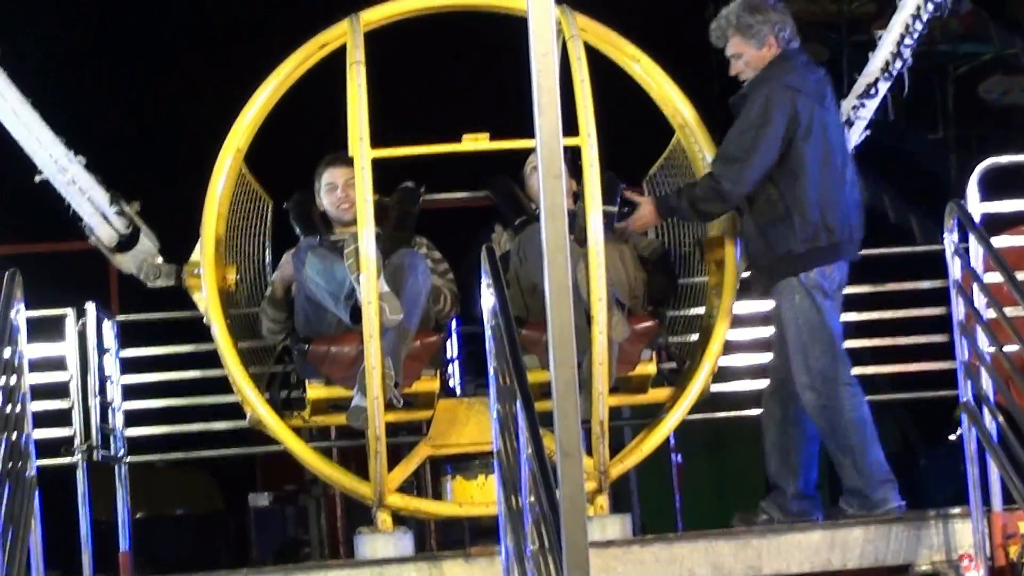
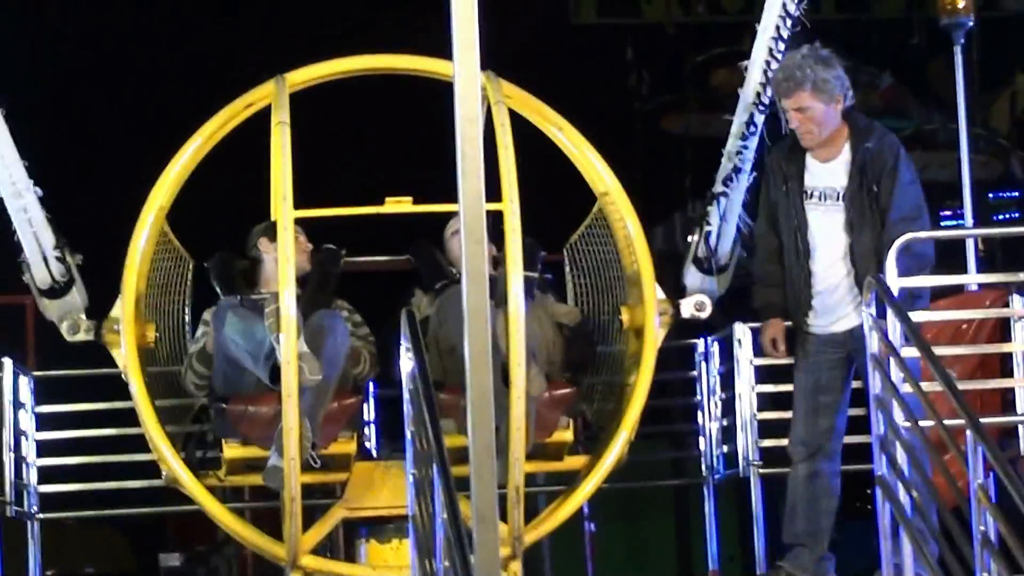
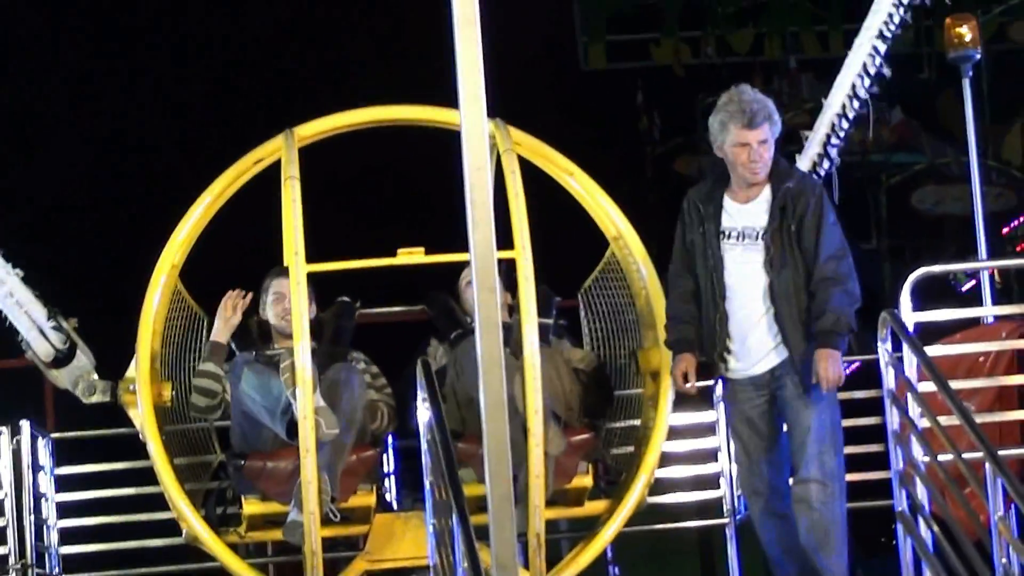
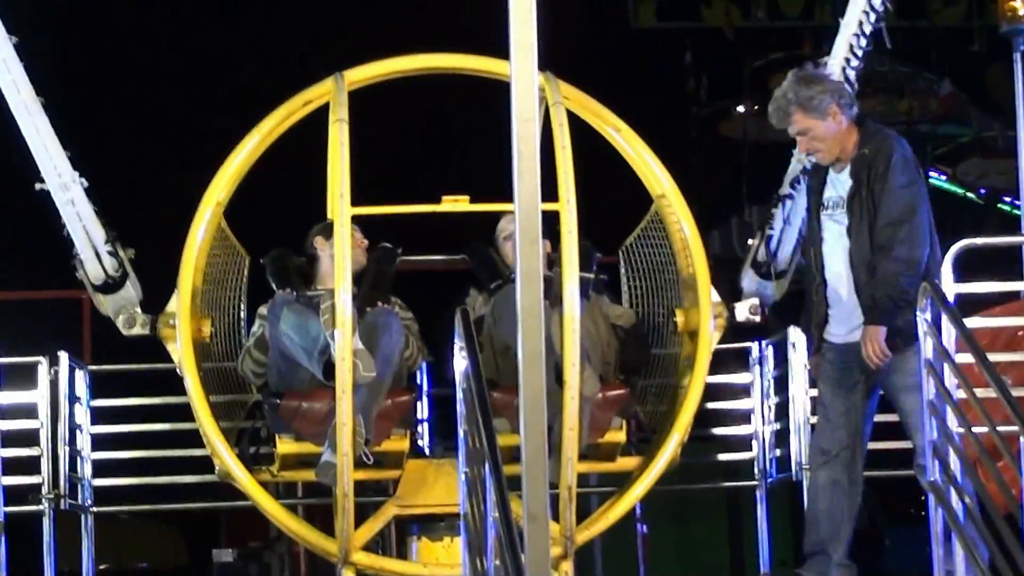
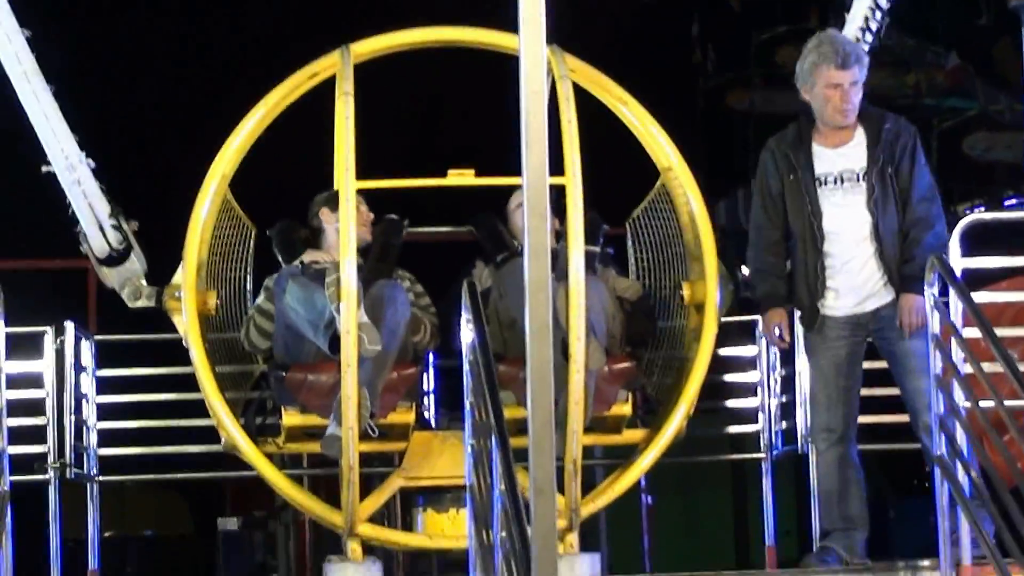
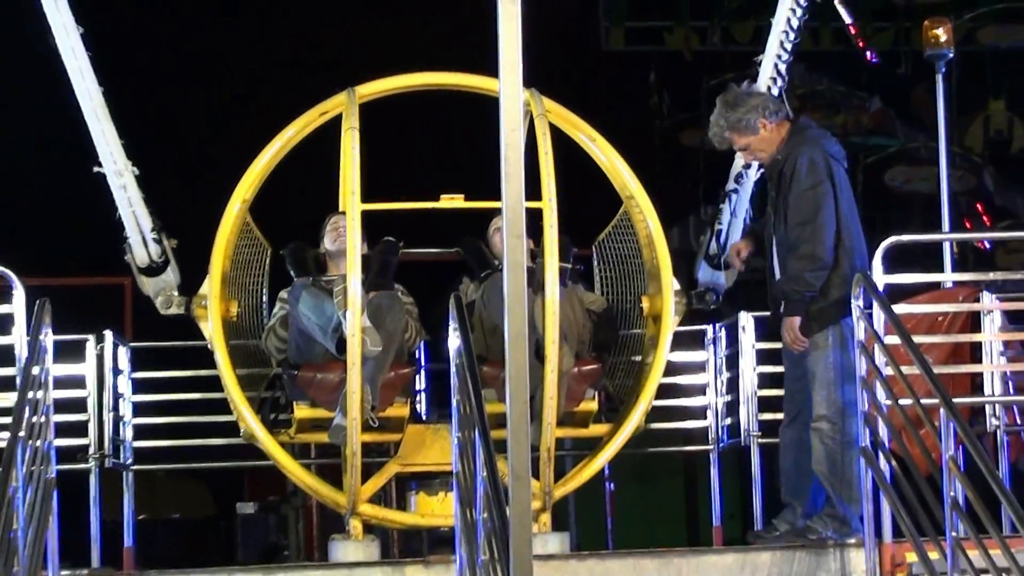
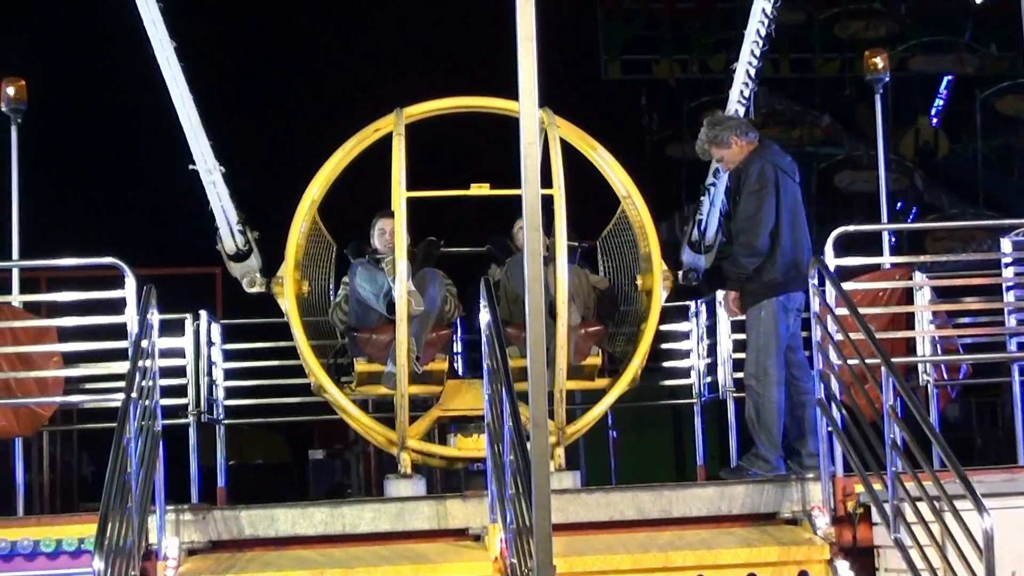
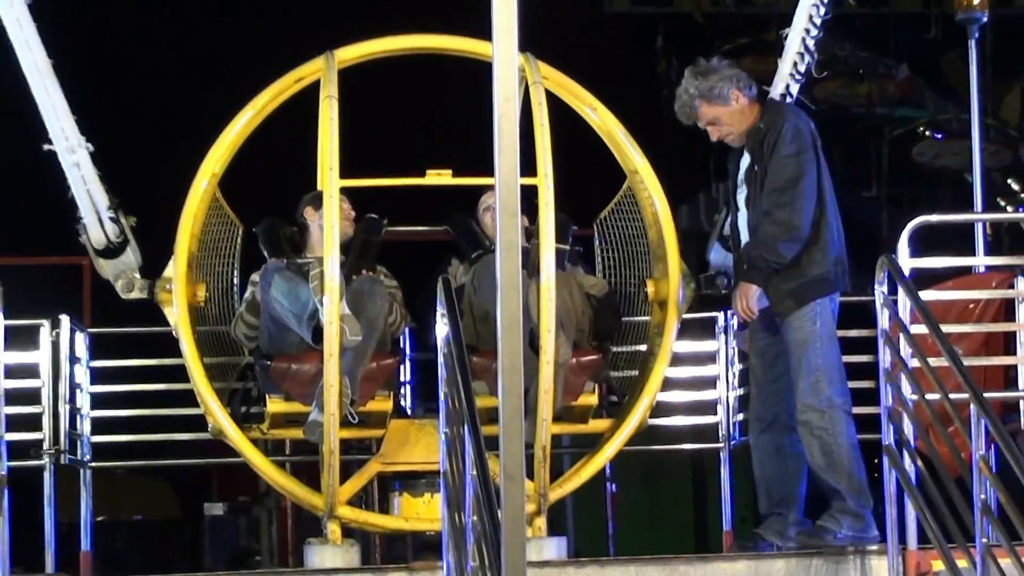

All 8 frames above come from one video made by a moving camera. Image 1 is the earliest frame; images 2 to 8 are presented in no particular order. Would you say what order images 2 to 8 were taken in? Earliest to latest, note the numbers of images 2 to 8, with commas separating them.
3, 5, 2, 4, 8, 6, 7
